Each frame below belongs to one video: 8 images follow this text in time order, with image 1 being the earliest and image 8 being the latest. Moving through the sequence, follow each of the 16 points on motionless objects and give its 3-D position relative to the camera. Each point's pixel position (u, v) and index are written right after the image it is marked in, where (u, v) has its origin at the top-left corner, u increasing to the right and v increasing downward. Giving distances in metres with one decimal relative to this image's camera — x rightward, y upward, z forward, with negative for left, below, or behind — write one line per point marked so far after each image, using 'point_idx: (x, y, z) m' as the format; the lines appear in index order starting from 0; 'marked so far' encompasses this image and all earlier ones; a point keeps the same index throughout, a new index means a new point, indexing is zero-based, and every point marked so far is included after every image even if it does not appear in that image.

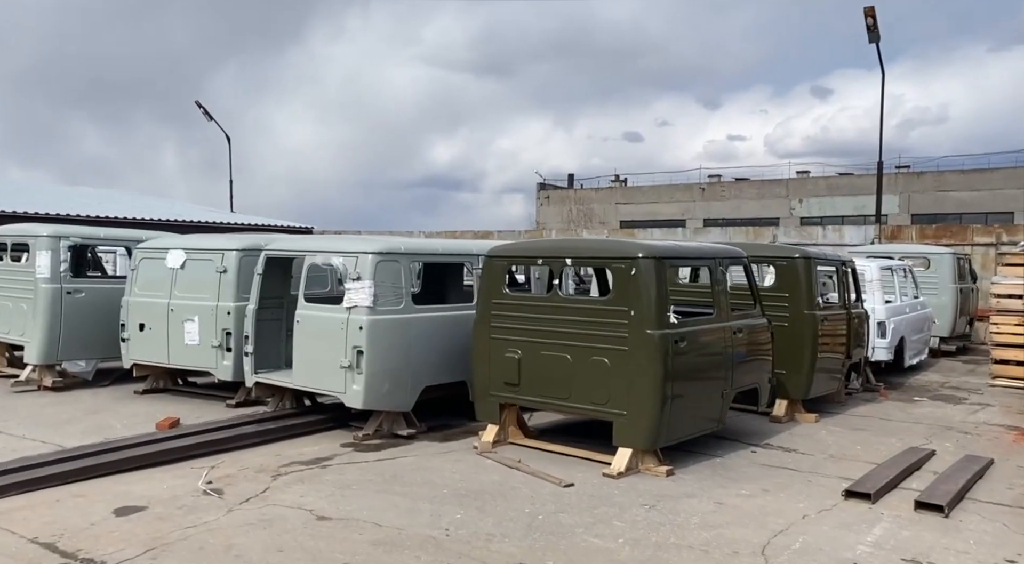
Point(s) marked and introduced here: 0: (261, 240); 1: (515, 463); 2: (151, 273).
0: (-2.9, +0.5, +10.6) m
1: (0.0, -1.4, +7.3) m
2: (-4.3, +0.1, +11.0) m
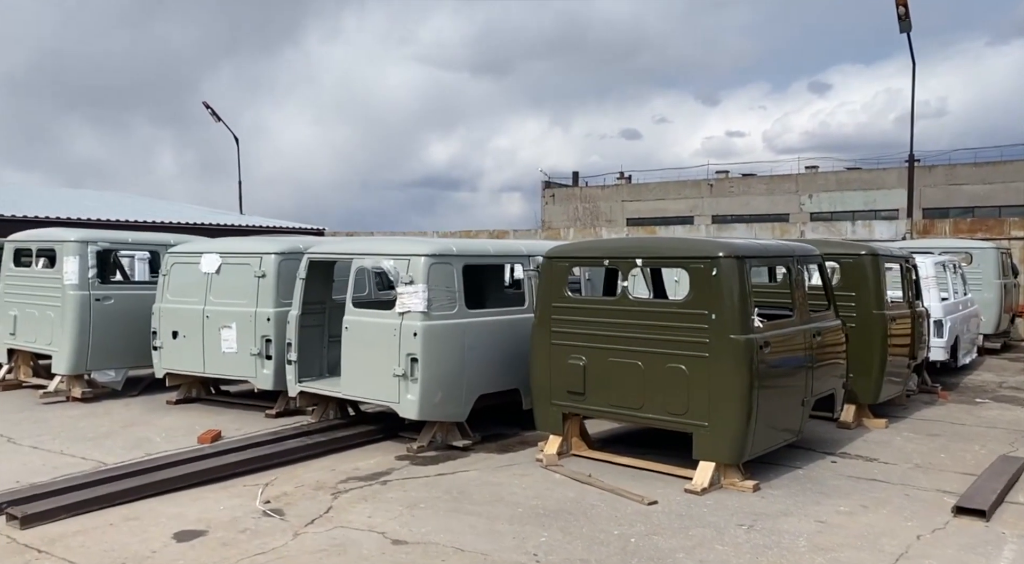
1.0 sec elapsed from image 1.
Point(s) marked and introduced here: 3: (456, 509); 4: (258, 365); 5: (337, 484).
0: (-2.3, +0.4, +10.2) m
1: (+0.5, -1.5, +6.9) m
2: (-3.7, +0.1, +10.6) m
3: (-0.4, -1.5, +6.2) m
4: (-2.7, -0.9, +9.9) m
5: (-1.3, -1.5, +7.0) m
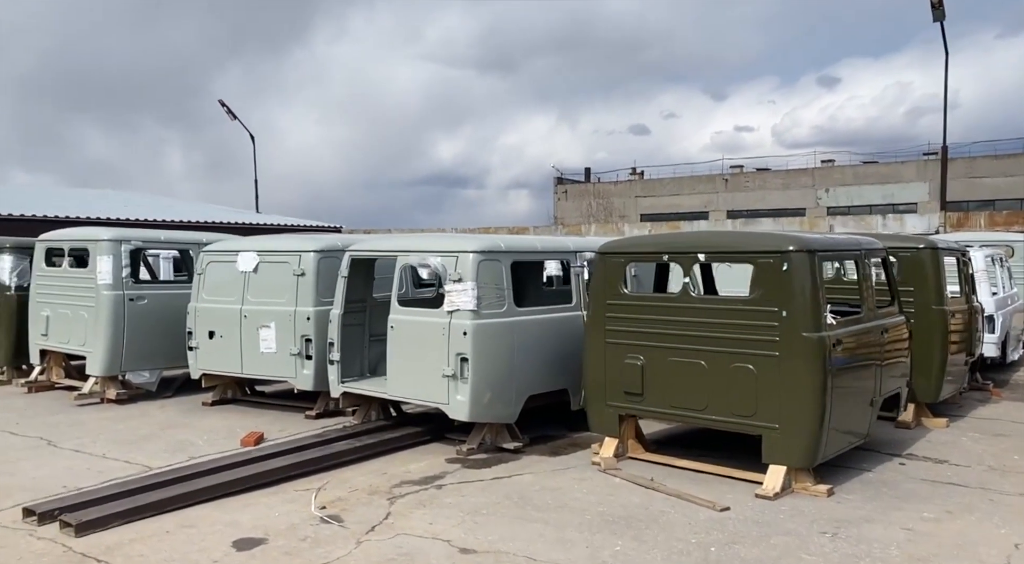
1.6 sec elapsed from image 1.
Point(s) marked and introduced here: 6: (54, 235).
0: (-1.9, +0.4, +10.0) m
1: (+1.0, -1.4, +6.6) m
2: (-3.3, +0.1, +10.4) m
3: (+0.1, -1.5, +6.0) m
4: (-2.2, -0.9, +9.7) m
5: (-0.9, -1.5, +6.8) m
6: (-5.7, +0.6, +11.7) m
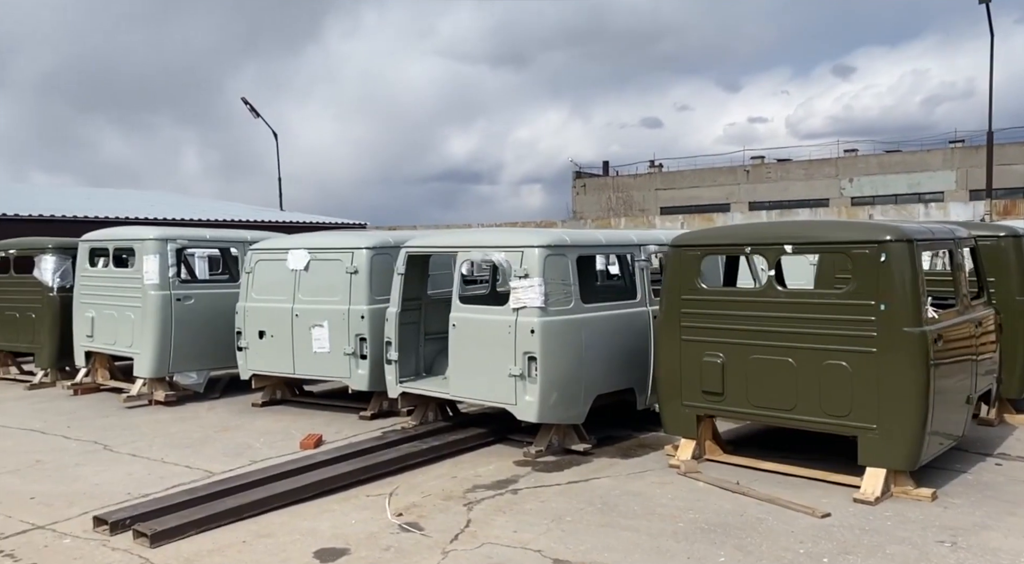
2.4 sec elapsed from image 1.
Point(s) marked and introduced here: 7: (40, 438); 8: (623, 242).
0: (-1.3, +0.5, +9.8) m
1: (+1.5, -1.4, +6.3) m
2: (-2.7, +0.1, +10.2) m
3: (+0.6, -1.5, +5.7) m
4: (-1.6, -0.9, +9.5) m
5: (-0.3, -1.5, +6.6) m
6: (-5.1, +0.6, +11.5) m
7: (-4.4, -1.5, +8.7) m
8: (+1.0, +0.4, +8.5) m
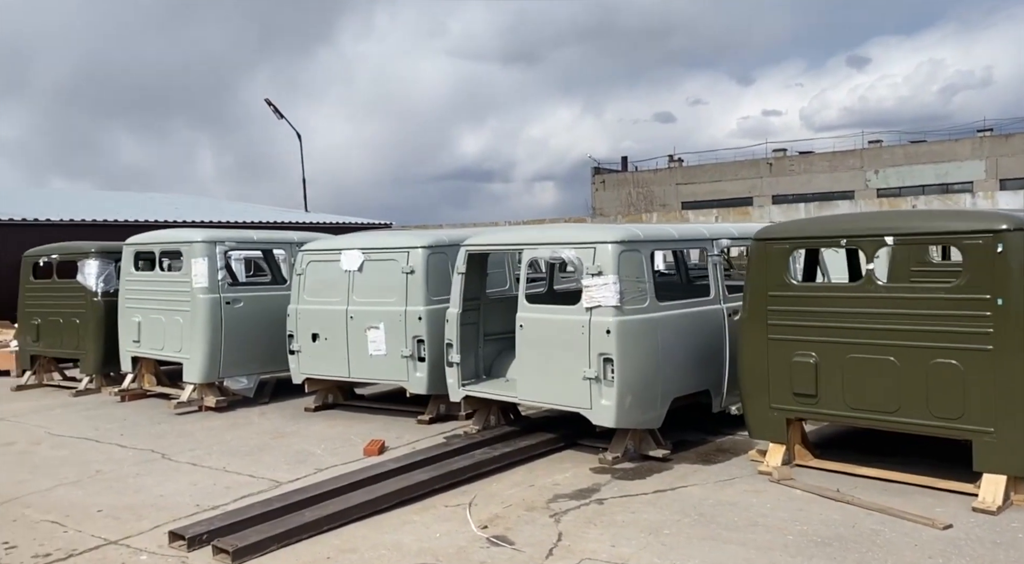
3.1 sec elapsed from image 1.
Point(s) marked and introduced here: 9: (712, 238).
0: (-0.7, +0.5, +9.5) m
1: (+2.1, -1.4, +6.0) m
2: (-2.0, +0.1, +9.9) m
3: (+1.1, -1.4, +5.4) m
4: (-1.0, -0.9, +9.2) m
5: (+0.3, -1.5, +6.3) m
6: (-4.4, +0.5, +11.3) m
7: (-3.8, -1.5, +8.5) m
8: (+1.6, +0.4, +8.1) m
9: (+1.8, +0.4, +8.3) m
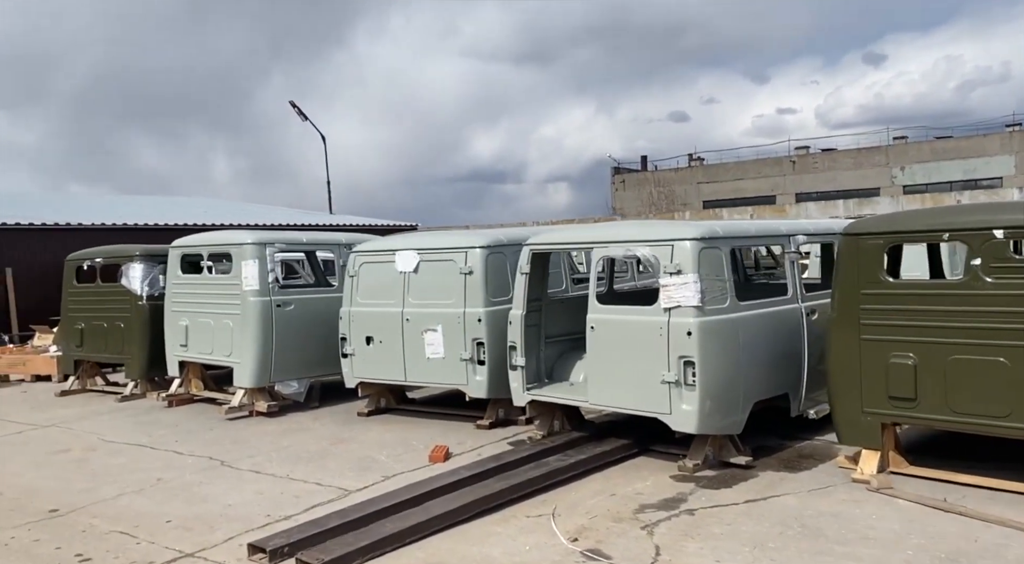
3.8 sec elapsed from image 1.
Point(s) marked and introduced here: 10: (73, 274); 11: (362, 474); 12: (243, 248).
0: (-0.1, +0.5, +9.2) m
1: (+2.6, -1.3, +5.6) m
2: (-1.4, 0.0, +9.7) m
3: (+1.7, -1.4, +5.0) m
4: (-0.4, -0.9, +8.9) m
5: (+0.8, -1.5, +6.0) m
6: (-3.8, +0.5, +11.1) m
7: (-3.2, -1.5, +8.3) m
8: (+2.2, +0.4, +7.8) m
9: (+2.4, +0.4, +8.0) m
10: (-6.2, +0.1, +13.2) m
11: (-1.2, -1.5, +7.4) m
12: (-2.9, +0.4, +10.2) m
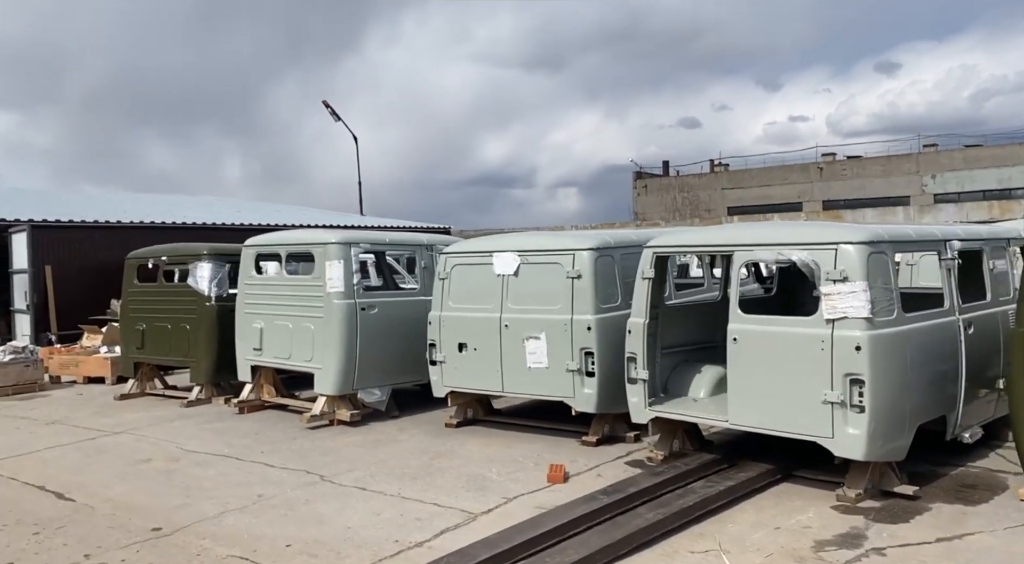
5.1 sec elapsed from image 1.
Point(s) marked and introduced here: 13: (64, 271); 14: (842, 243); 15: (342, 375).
0: (+0.9, +0.4, +8.5) m
1: (+3.6, -1.4, +4.9) m
2: (-0.4, 0.0, +9.0) m
3: (+2.6, -1.5, +4.3) m
4: (+0.6, -0.9, +8.3) m
5: (+1.7, -1.5, +5.3) m
6: (-2.8, +0.5, +10.5) m
7: (-2.2, -1.5, +7.6) m
8: (+3.2, +0.3, +7.1) m
9: (+3.4, +0.3, +7.3) m
10: (-5.1, +0.1, +12.6) m
11: (-0.2, -1.5, +6.7) m
12: (-1.9, +0.4, +9.6) m
13: (-7.7, +0.2, +16.1) m
14: (+2.2, +0.3, +6.4) m
15: (-1.7, -0.9, +9.5) m
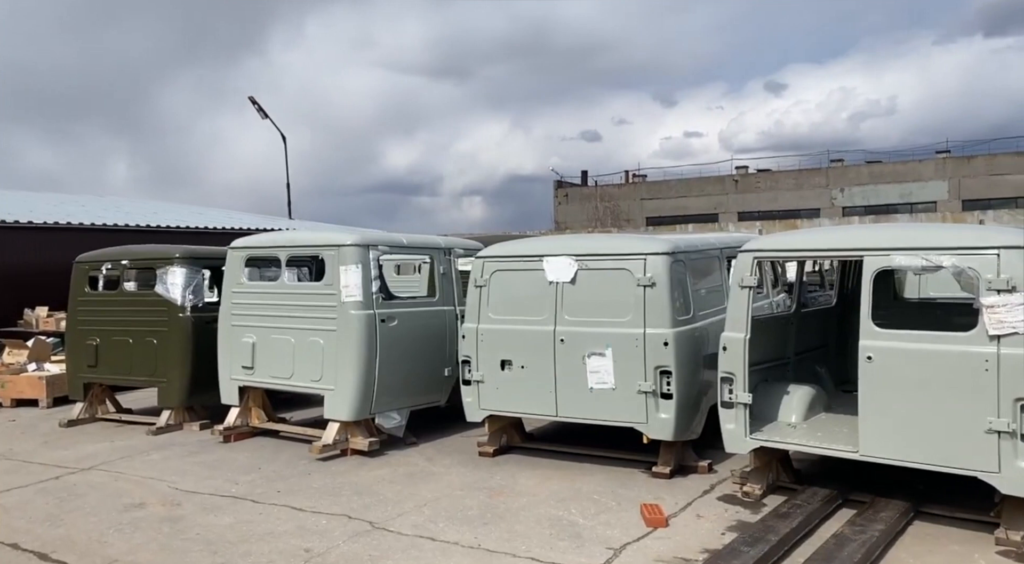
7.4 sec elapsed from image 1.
0: (+1.4, +0.3, +7.6) m
1: (+4.3, -1.5, +4.2) m
2: (0.0, -0.1, +7.9) m
3: (+3.4, -1.5, +3.5) m
4: (+1.1, -1.0, +7.2) m
5: (+2.5, -1.6, +4.4) m
6: (-2.5, +0.4, +9.1) m
7: (-1.6, -1.6, +6.3) m
8: (+3.7, +0.3, +6.3) m
9: (+3.9, +0.3, +6.5) m
10: (-5.0, 0.0, +11.0) m
11: (+0.4, -1.6, +5.6) m
12: (-1.5, +0.3, +8.3) m
13: (-7.9, +0.1, +14.2) m
14: (+2.9, +0.2, +5.5) m
15: (-1.3, -1.0, +8.2) m
